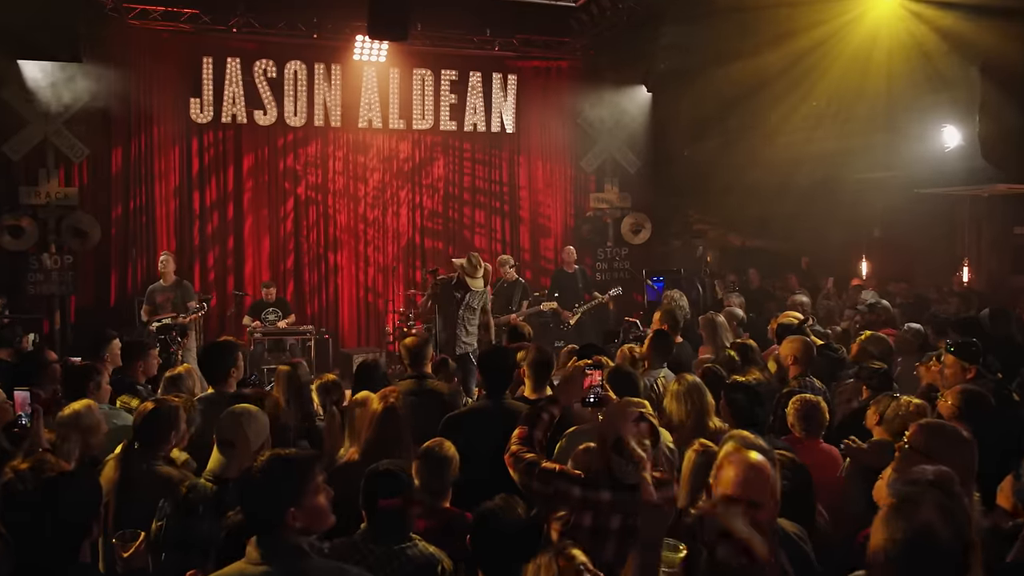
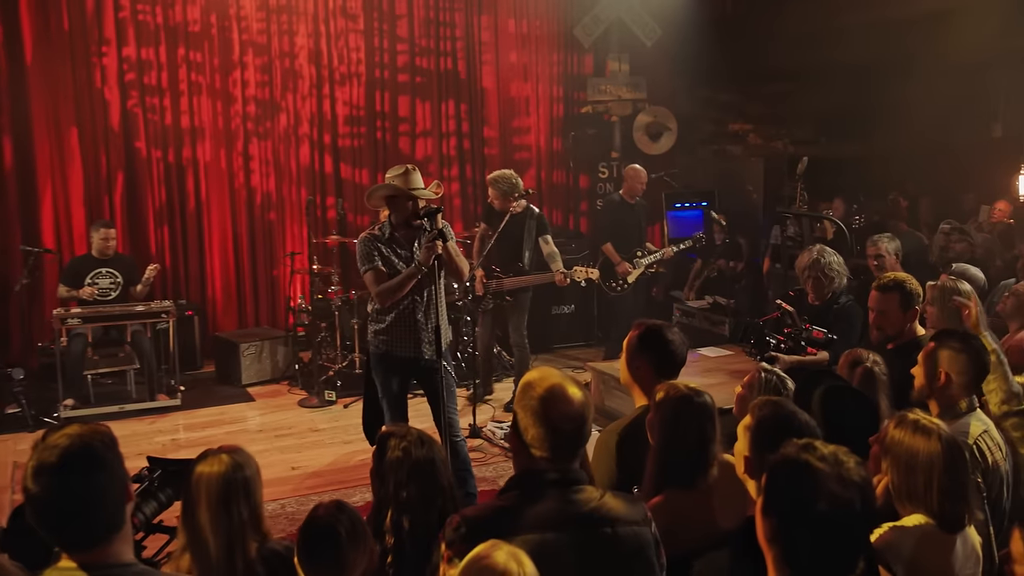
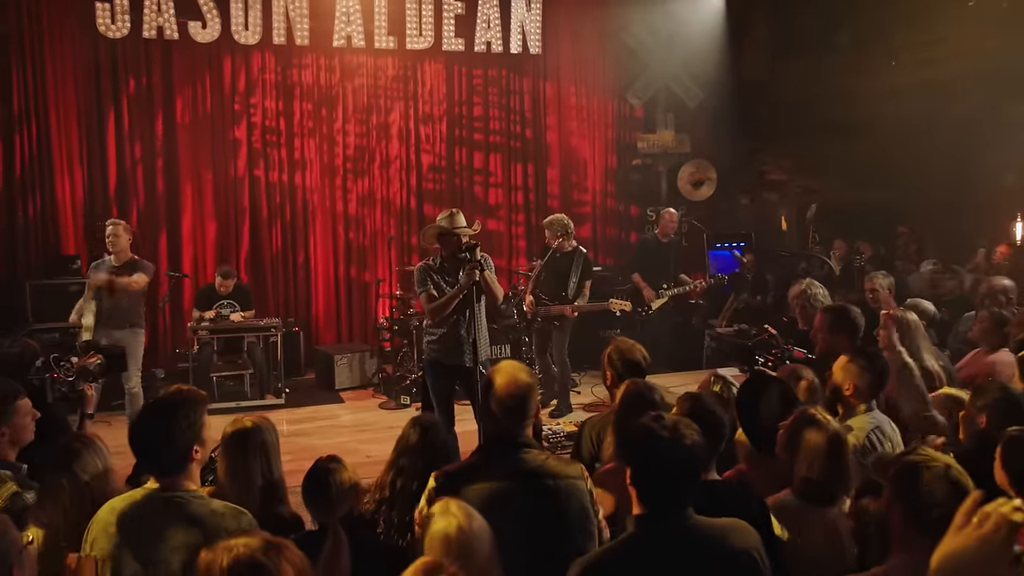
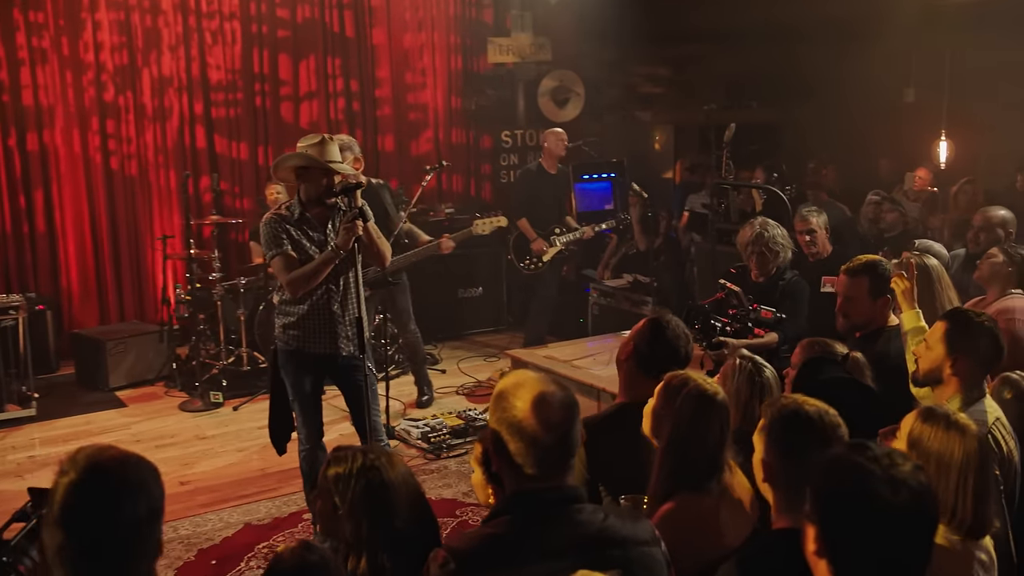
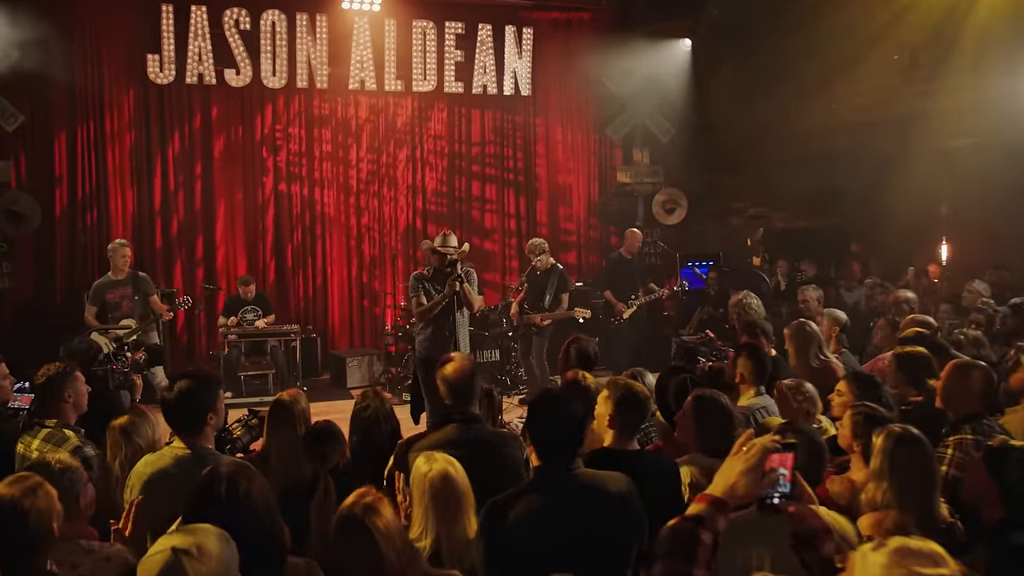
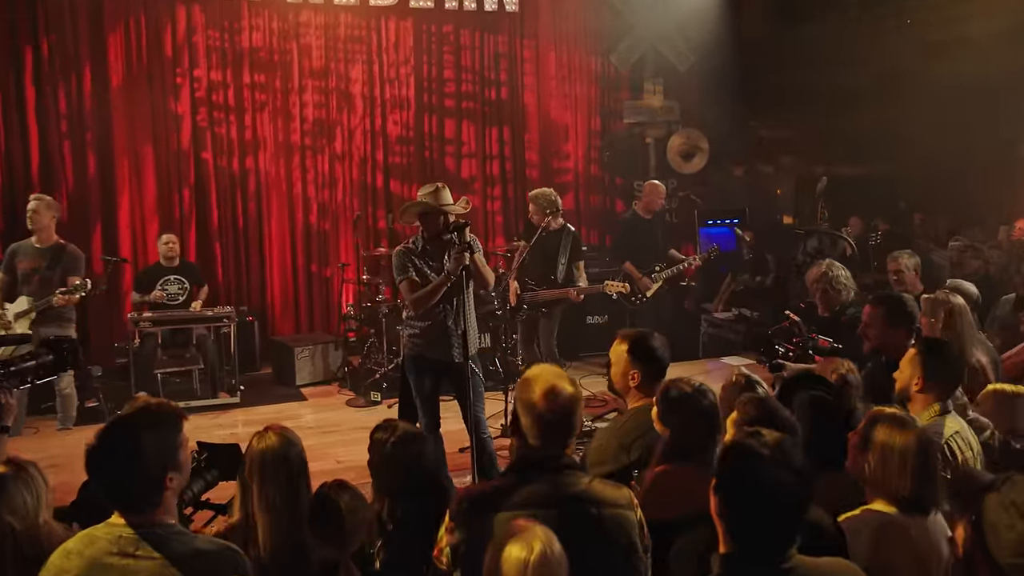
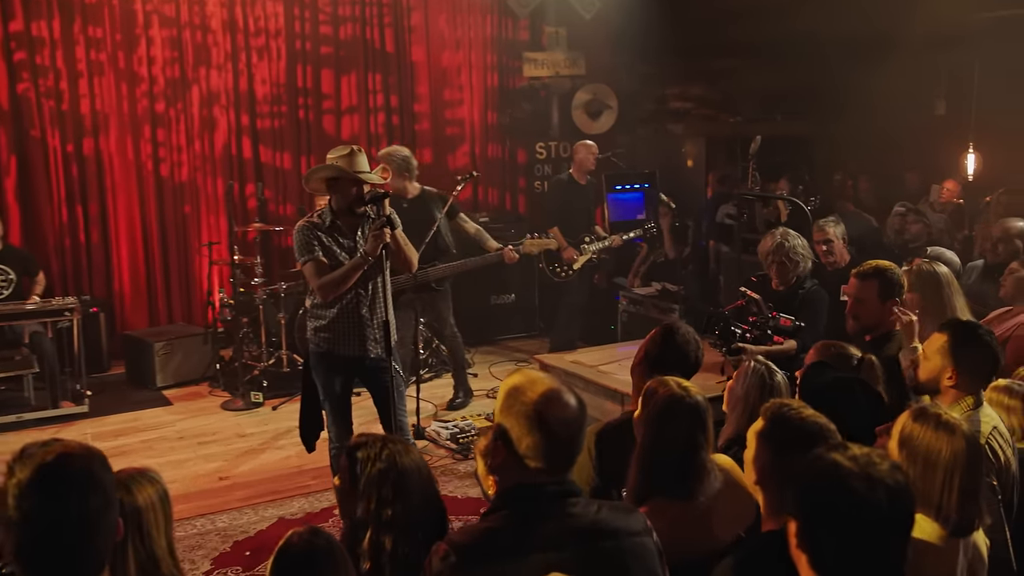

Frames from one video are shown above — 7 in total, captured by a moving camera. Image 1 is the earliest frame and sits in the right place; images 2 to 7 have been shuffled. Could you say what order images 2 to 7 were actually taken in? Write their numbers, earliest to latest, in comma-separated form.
5, 3, 6, 2, 7, 4
